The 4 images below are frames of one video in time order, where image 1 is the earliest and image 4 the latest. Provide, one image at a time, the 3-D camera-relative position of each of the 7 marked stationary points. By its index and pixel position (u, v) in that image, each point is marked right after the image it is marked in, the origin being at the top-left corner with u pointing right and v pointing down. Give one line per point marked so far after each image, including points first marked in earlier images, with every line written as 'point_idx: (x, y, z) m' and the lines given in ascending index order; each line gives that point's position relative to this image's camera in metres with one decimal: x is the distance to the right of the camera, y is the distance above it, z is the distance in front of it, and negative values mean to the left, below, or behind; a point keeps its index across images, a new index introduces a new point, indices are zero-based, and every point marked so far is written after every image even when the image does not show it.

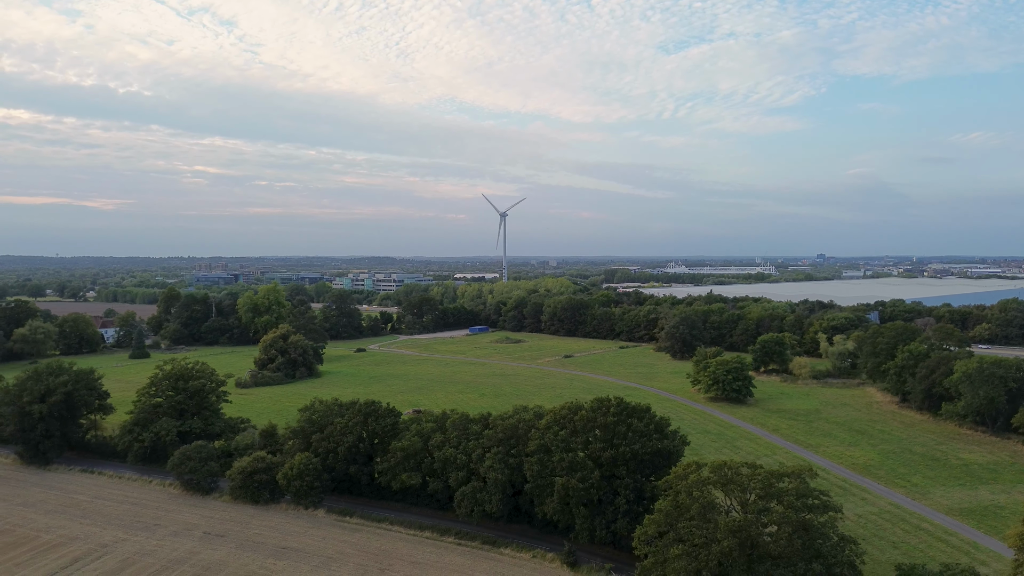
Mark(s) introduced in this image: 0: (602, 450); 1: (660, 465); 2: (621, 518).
0: (+2.8, -5.0, +19.6) m
1: (+4.5, -5.4, +19.5) m
2: (+3.1, -6.7, +18.5) m
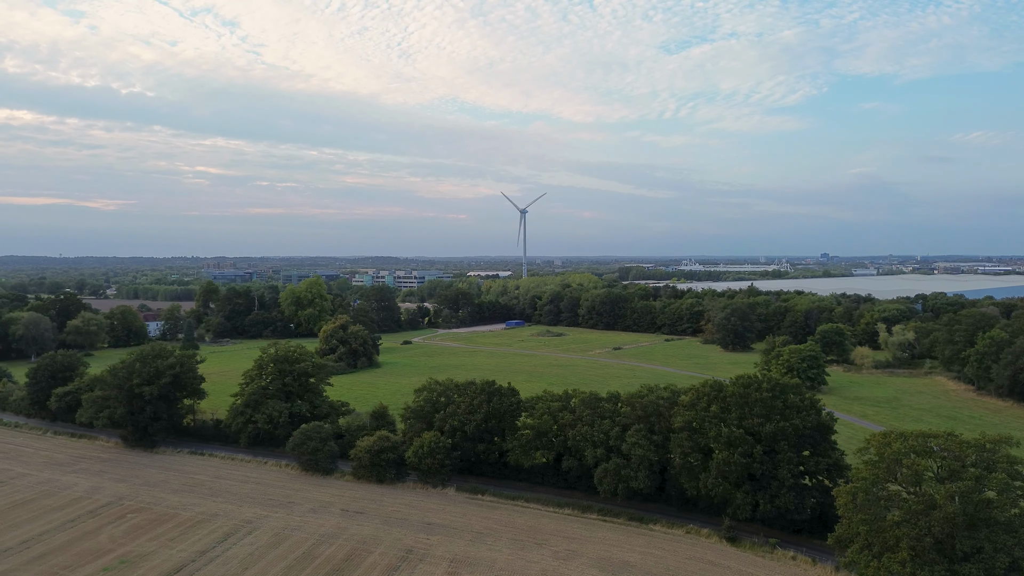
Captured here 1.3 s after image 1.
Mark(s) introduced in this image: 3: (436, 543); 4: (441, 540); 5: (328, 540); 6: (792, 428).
0: (+7.6, -4.1, +19.5) m
1: (+9.3, -4.6, +19.4) m
2: (+7.9, -5.9, +18.4) m
3: (-2.4, -7.8, +19.8) m
4: (-2.2, -7.8, +20.0) m
5: (-5.7, -7.8, +19.9) m
6: (+8.4, -4.2, +19.2) m
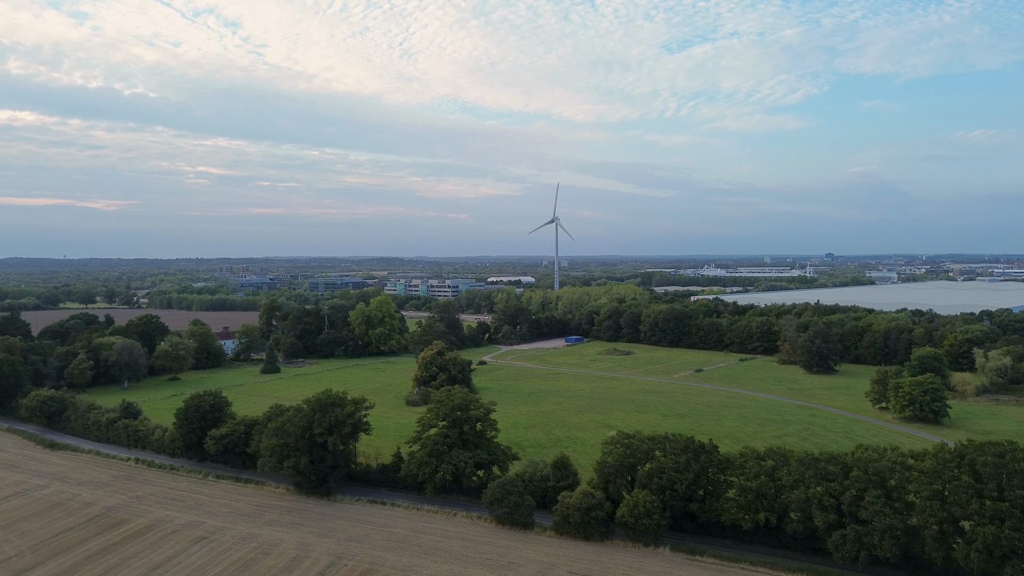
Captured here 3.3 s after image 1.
0: (+15.5, -6.3, +19.5) m
1: (+17.3, -6.8, +19.4) m
2: (+15.9, -8.0, +18.5) m
3: (+5.6, -10.0, +19.8) m
4: (+5.7, -10.0, +20.0) m
5: (+2.2, -10.0, +20.0) m
6: (+16.3, -6.4, +19.2) m
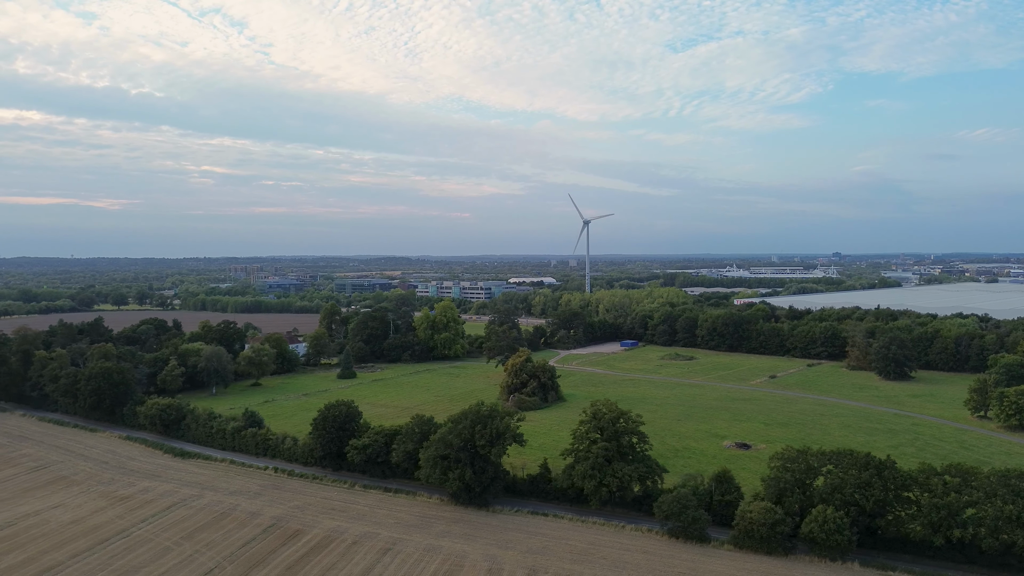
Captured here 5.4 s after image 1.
0: (+22.6, -7.0, +19.9) m
1: (+24.4, -7.5, +19.8) m
2: (+23.0, -8.8, +18.8) m
3: (+12.7, -10.7, +20.2) m
4: (+12.9, -10.7, +20.5) m
5: (+9.4, -10.7, +20.4) m
6: (+23.4, -7.1, +19.5) m
